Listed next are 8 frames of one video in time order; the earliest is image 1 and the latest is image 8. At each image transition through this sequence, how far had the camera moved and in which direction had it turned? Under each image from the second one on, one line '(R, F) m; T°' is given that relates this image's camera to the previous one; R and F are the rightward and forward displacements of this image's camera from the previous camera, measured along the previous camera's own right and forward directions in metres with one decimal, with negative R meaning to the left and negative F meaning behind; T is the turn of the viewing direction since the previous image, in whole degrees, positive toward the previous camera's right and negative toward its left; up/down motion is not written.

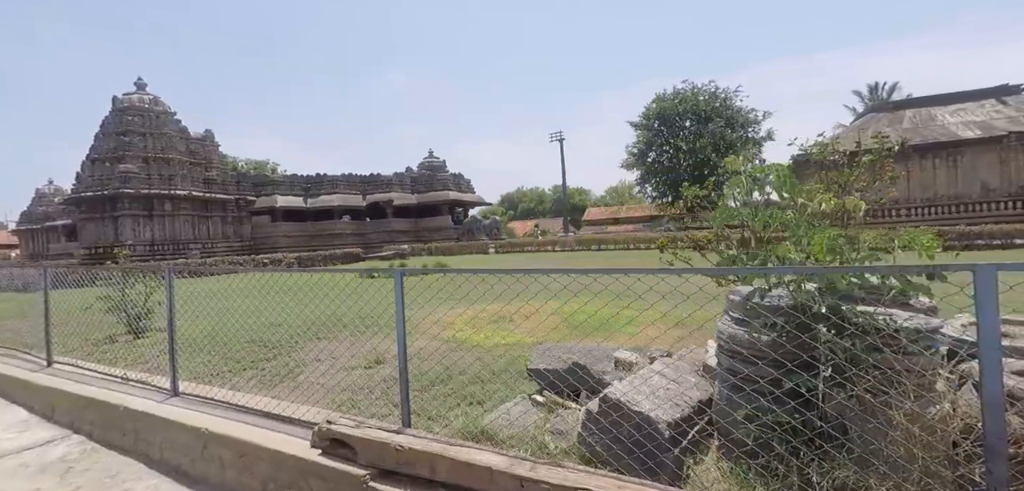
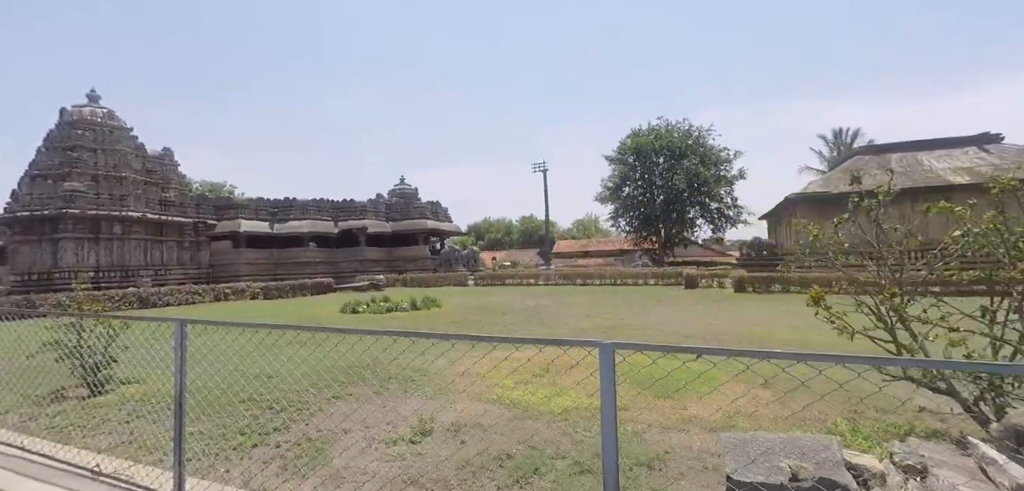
(-1.0, +0.9) m; +5°
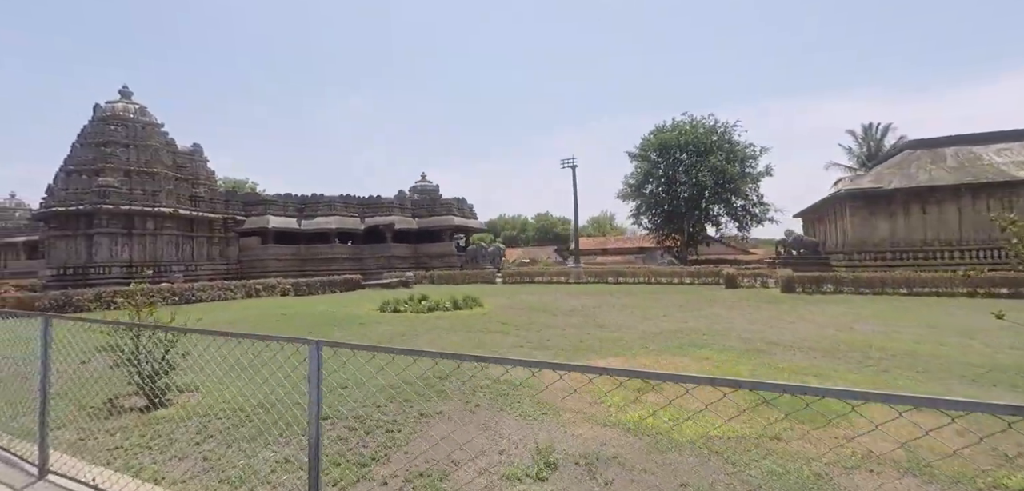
(-0.9, +0.6) m; -1°
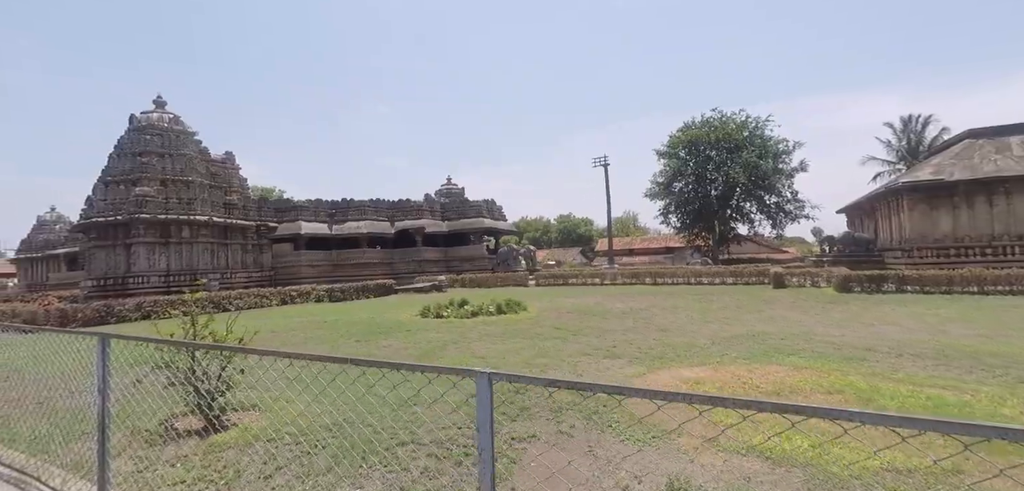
(-0.7, +0.5) m; -2°
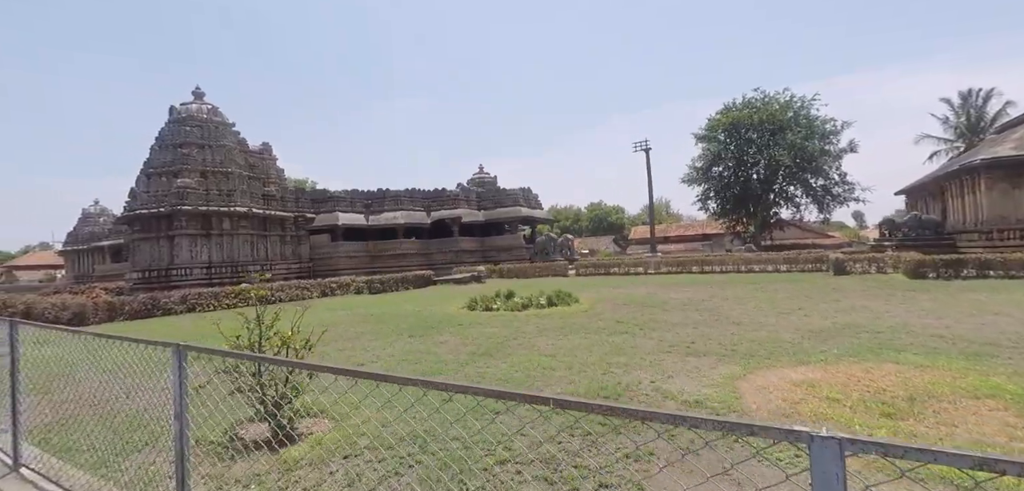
(-0.6, +0.6) m; -3°
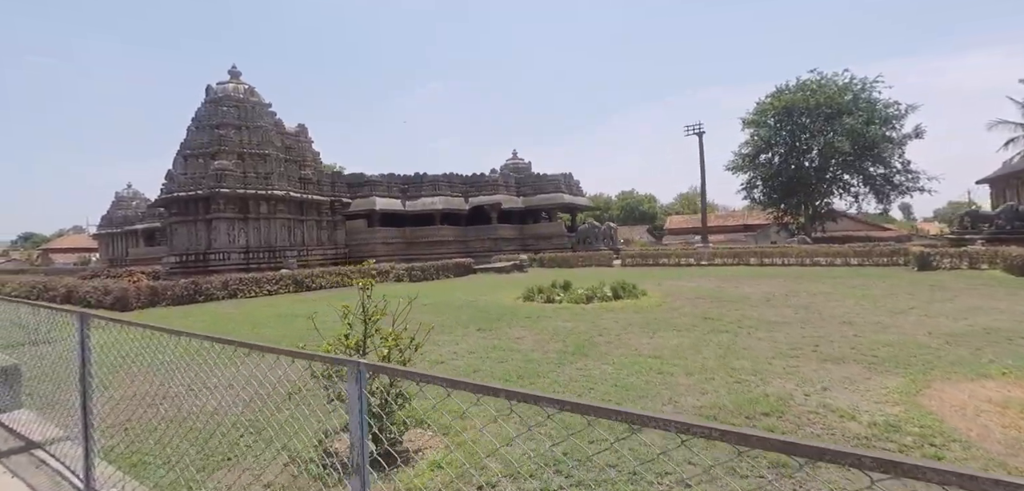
(-0.9, +0.9) m; -3°
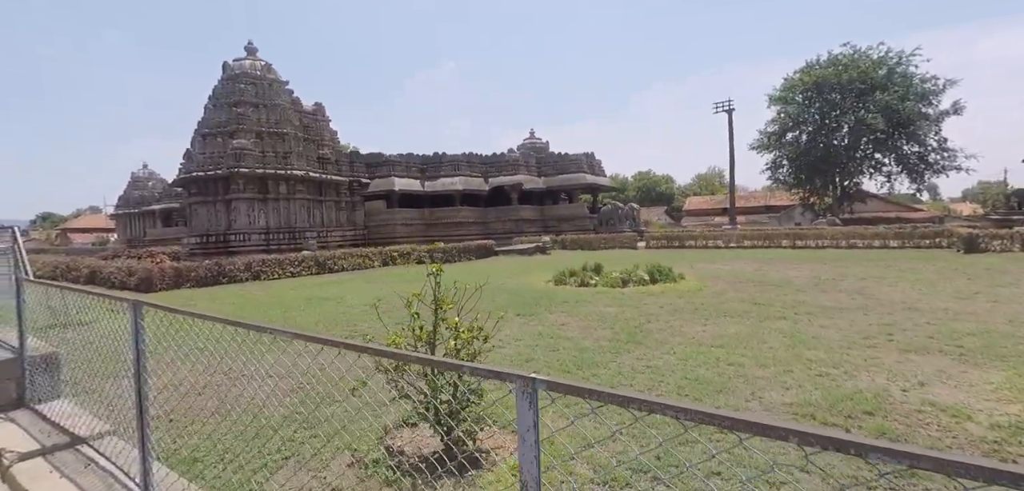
(-0.4, +0.4) m; -1°
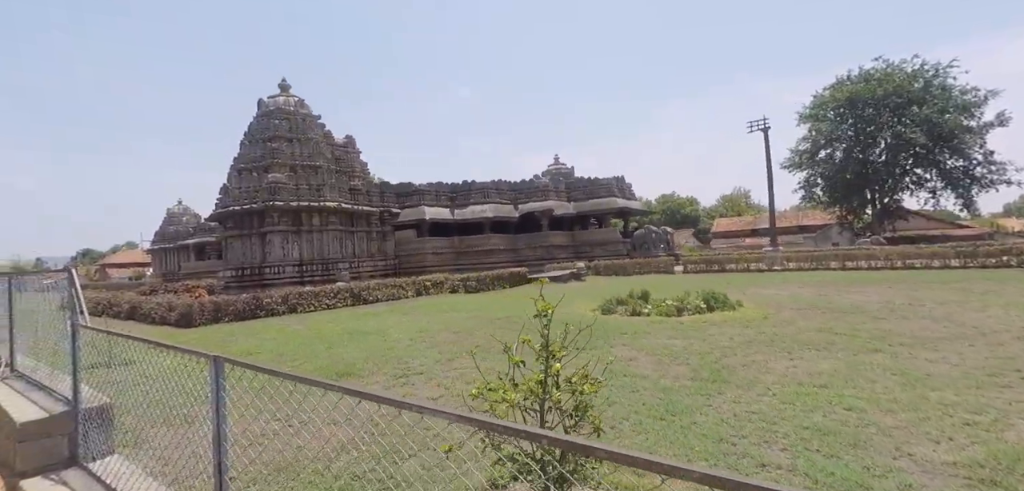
(-0.5, +0.5) m; -2°
